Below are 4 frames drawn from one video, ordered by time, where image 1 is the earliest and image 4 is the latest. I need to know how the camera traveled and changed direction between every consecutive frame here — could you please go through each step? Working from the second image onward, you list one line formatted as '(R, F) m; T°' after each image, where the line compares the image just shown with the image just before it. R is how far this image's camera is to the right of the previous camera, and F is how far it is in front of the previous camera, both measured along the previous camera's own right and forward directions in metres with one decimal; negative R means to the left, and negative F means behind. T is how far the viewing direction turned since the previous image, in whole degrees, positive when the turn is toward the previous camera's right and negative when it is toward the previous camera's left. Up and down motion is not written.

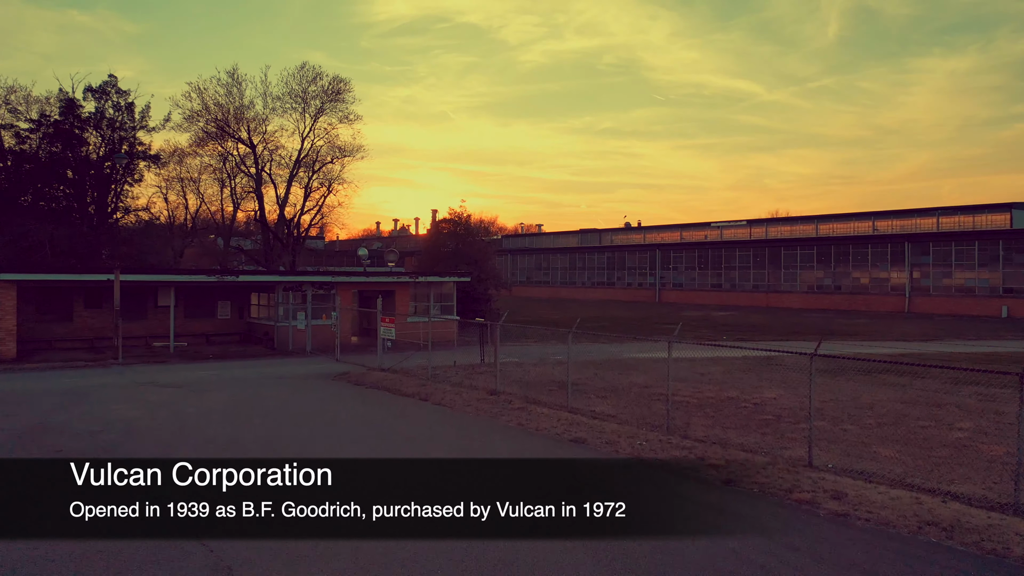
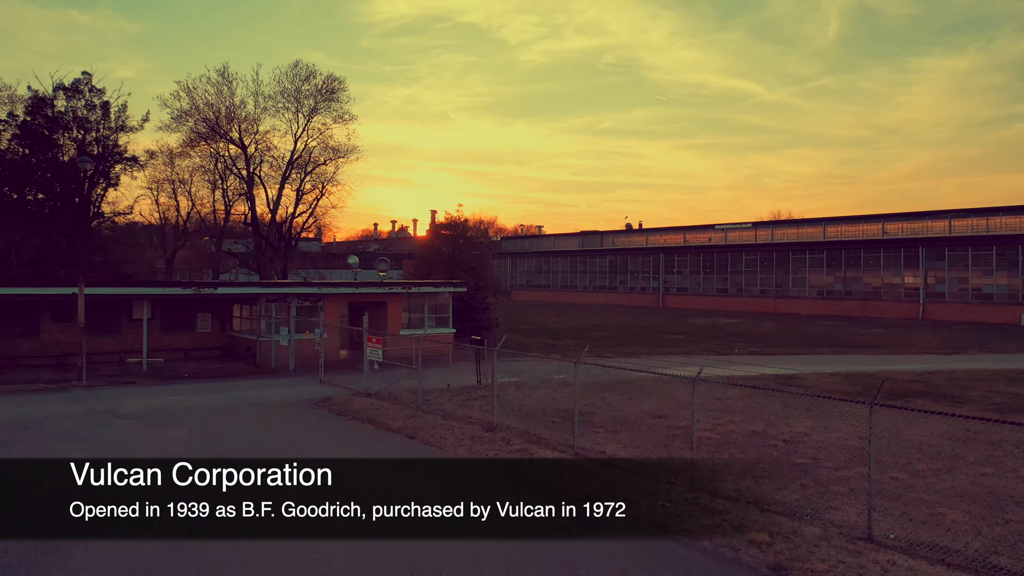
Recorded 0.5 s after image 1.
(0.0, +0.9) m; 0°
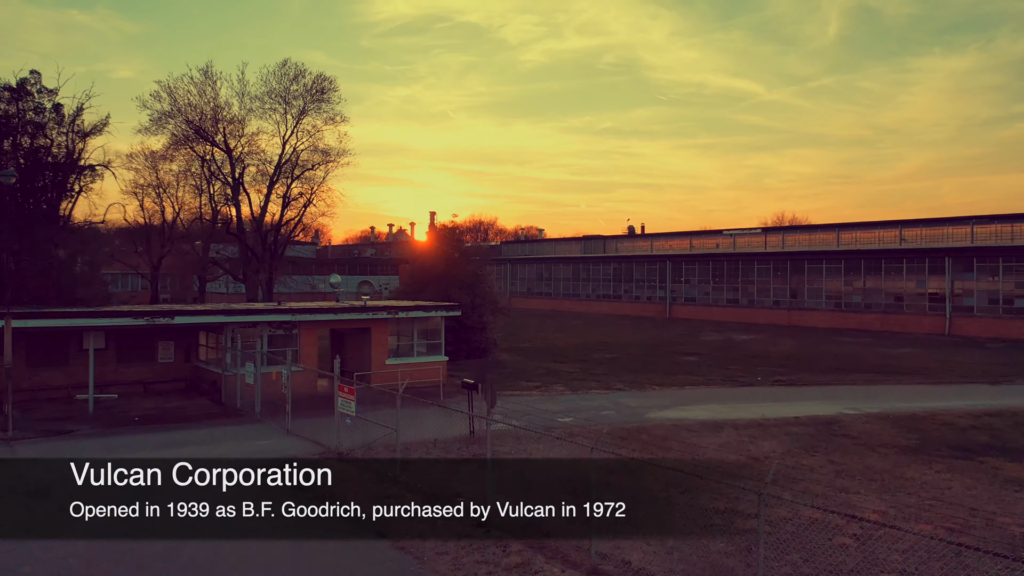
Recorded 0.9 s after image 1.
(0.0, +1.4) m; 0°
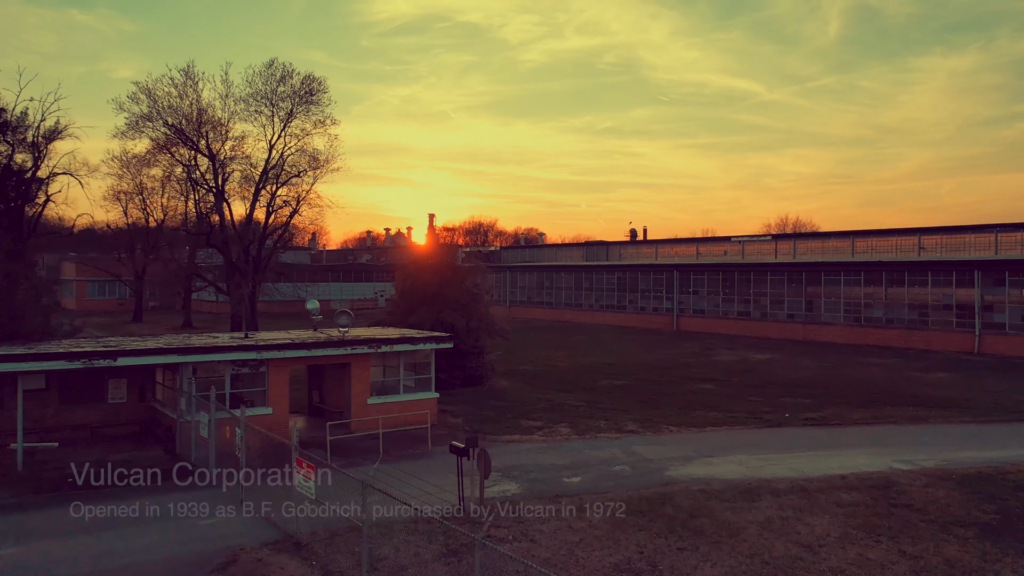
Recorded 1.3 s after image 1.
(0.0, +1.4) m; 0°
